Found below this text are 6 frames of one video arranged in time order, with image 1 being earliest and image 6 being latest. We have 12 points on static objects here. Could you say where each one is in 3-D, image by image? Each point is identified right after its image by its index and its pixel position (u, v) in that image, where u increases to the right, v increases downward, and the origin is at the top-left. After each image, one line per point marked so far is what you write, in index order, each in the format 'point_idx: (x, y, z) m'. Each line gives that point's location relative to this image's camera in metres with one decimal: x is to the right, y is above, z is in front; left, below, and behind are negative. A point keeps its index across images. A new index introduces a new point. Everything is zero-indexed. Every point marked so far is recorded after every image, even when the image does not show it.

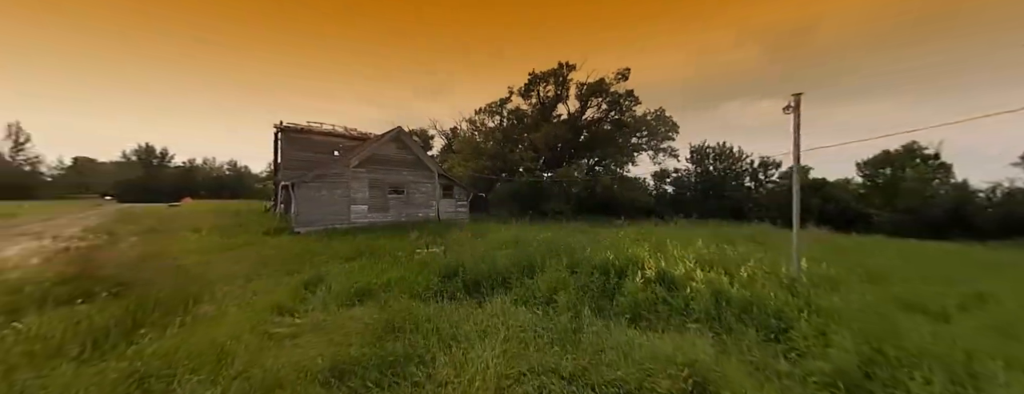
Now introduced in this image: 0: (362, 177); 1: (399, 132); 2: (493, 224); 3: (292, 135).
0: (-7.7, +1.0, +15.1) m
1: (-6.2, +3.5, +16.2) m
2: (-1.0, -1.6, +16.6) m
3: (-13.1, +3.6, +17.8) m
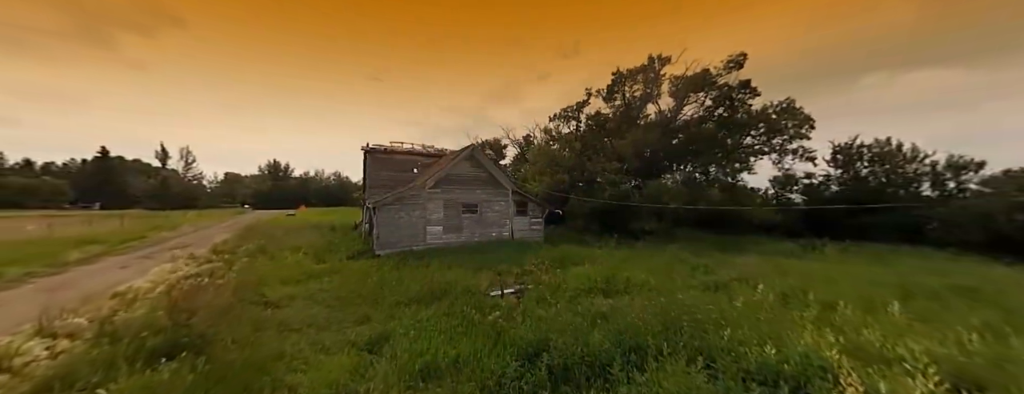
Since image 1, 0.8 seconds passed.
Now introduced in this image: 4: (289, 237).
0: (-3.8, 0.0, +14.8) m
1: (-2.0, +2.5, +15.6) m
2: (+3.0, -2.6, +14.8) m
3: (-8.4, +2.6, +18.8) m
4: (-13.4, -2.5, +17.7) m
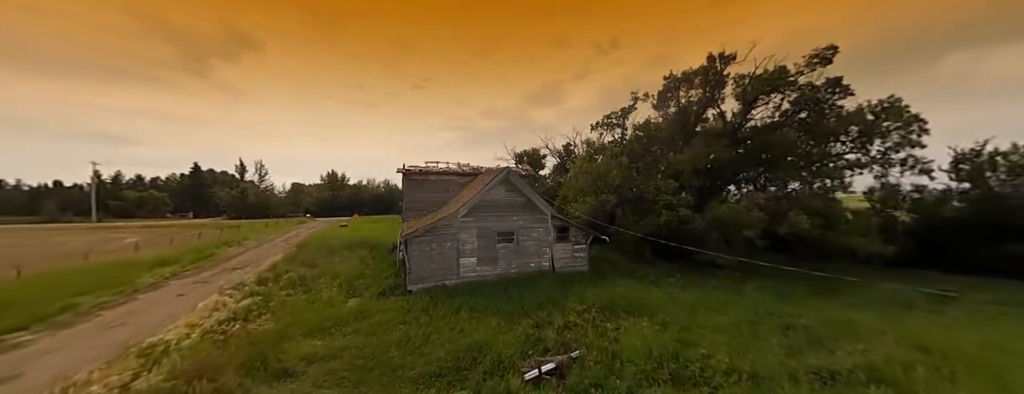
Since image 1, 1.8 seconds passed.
0: (-1.9, -1.3, +13.7) m
1: (-0.1, +1.2, +14.3) m
2: (+4.8, -3.9, +12.7) m
3: (-6.0, +1.2, +18.3) m
4: (-11.0, -3.9, +17.9) m
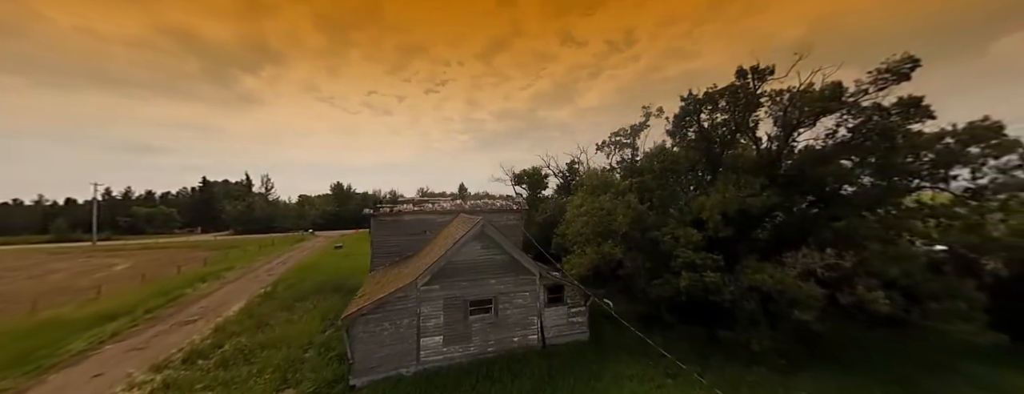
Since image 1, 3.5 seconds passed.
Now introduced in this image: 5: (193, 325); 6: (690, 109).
0: (-2.9, -3.6, +10.9) m
1: (-1.1, -1.1, +11.4) m
2: (+3.9, -6.1, +9.6) m
3: (-6.8, -1.2, +15.7) m
4: (-11.7, -6.3, +15.5) m
5: (-17.5, -6.9, +16.3) m
6: (+8.9, +4.4, +14.8) m
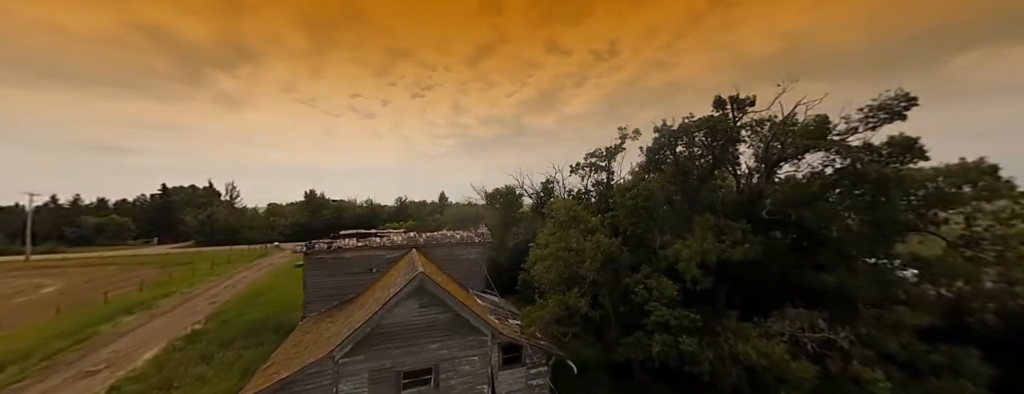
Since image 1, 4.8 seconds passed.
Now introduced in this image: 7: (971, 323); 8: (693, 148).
0: (-4.7, -5.2, +8.9) m
1: (-2.9, -2.7, +9.5) m
2: (+2.1, -7.7, +7.8) m
3: (-8.8, -2.8, +13.5) m
4: (-13.8, -7.9, +13.0) m
5: (-19.5, -8.4, +13.7) m
6: (+7.0, +2.7, +13.4) m
7: (+20.0, -3.6, +12.4) m
8: (+7.9, +2.3, +12.9) m
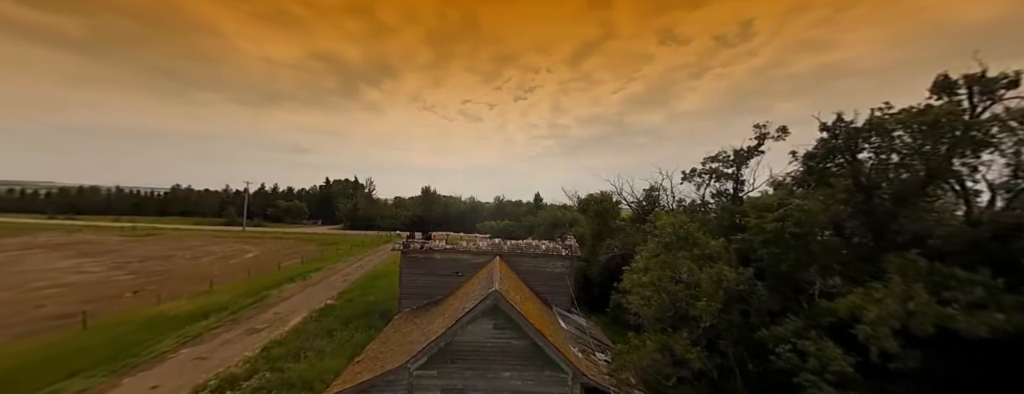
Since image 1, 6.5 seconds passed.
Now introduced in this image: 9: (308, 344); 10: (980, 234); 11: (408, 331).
0: (-2.4, -5.5, +8.6) m
1: (-0.4, -3.0, +8.6) m
2: (+3.6, -8.2, +5.5) m
3: (-4.8, -2.9, +14.3) m
4: (-9.9, -7.8, +15.4) m
5: (-15.1, -8.0, +17.8) m
6: (+10.4, +1.9, +9.2) m
7: (+22.2, -5.0, +4.2) m
8: (+11.1, +1.4, +8.4) m
9: (-11.0, -7.8, +16.2) m
10: (+12.6, -0.9, +7.2) m
11: (-3.9, -5.0, +10.9) m
